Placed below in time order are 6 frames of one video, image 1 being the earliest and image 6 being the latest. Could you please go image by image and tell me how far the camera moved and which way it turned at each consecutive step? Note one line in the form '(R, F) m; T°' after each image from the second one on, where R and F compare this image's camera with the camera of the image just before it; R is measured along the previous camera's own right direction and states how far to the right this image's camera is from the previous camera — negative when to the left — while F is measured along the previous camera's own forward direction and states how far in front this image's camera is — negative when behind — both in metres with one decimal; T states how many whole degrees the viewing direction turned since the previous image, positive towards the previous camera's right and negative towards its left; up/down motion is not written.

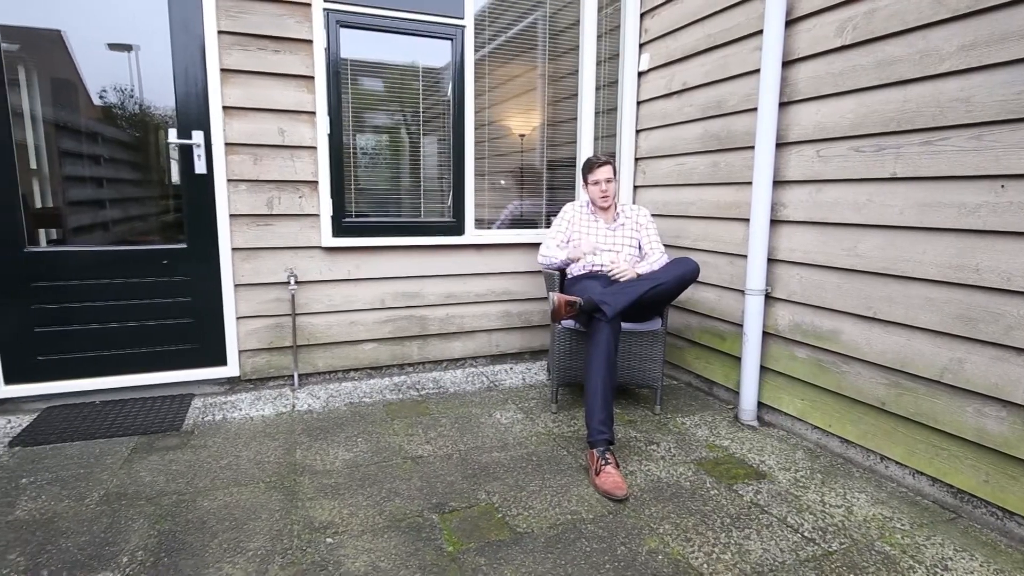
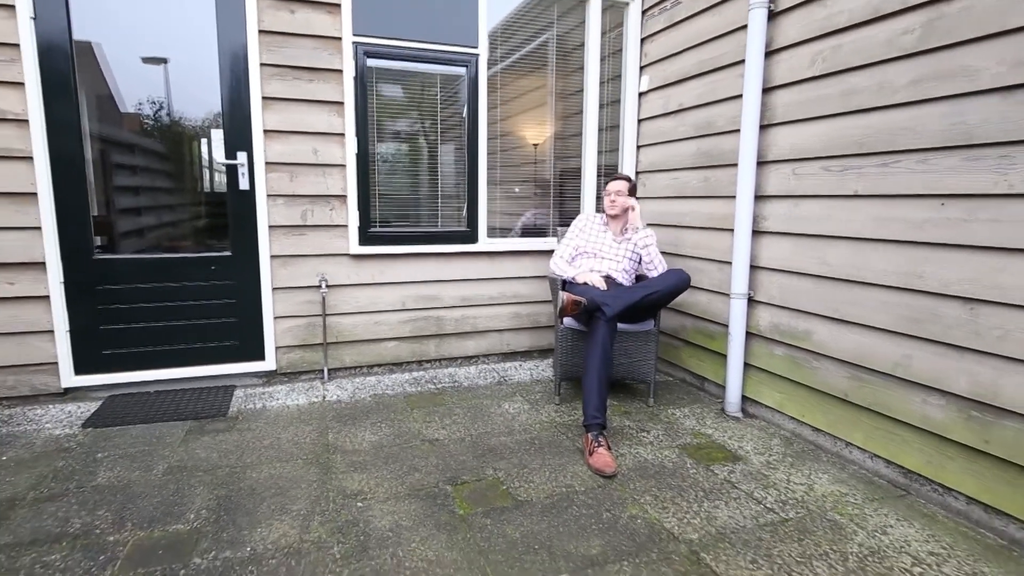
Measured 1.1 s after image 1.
(0.0, -0.3) m; -2°
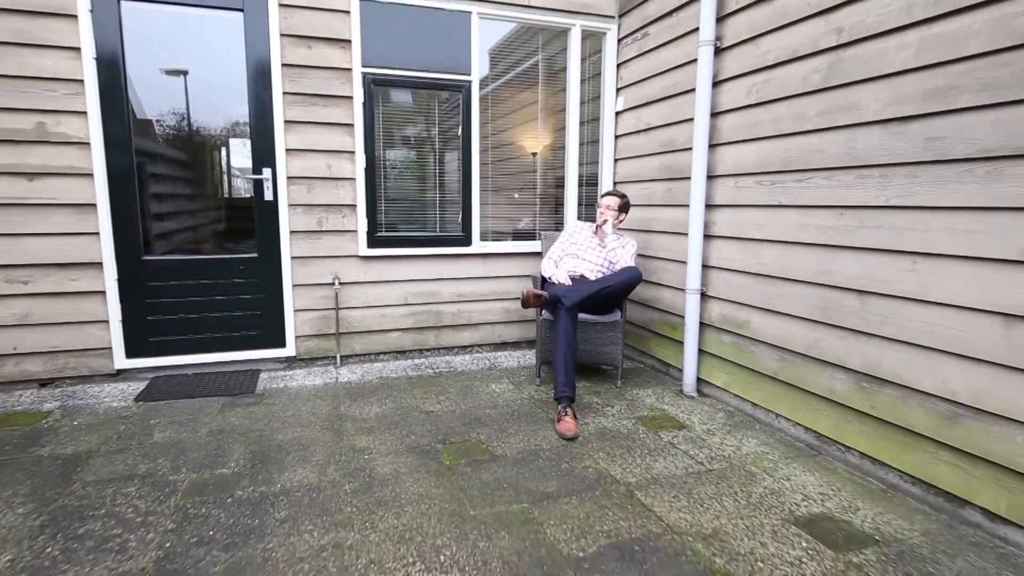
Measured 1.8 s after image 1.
(+0.1, -0.4) m; -1°
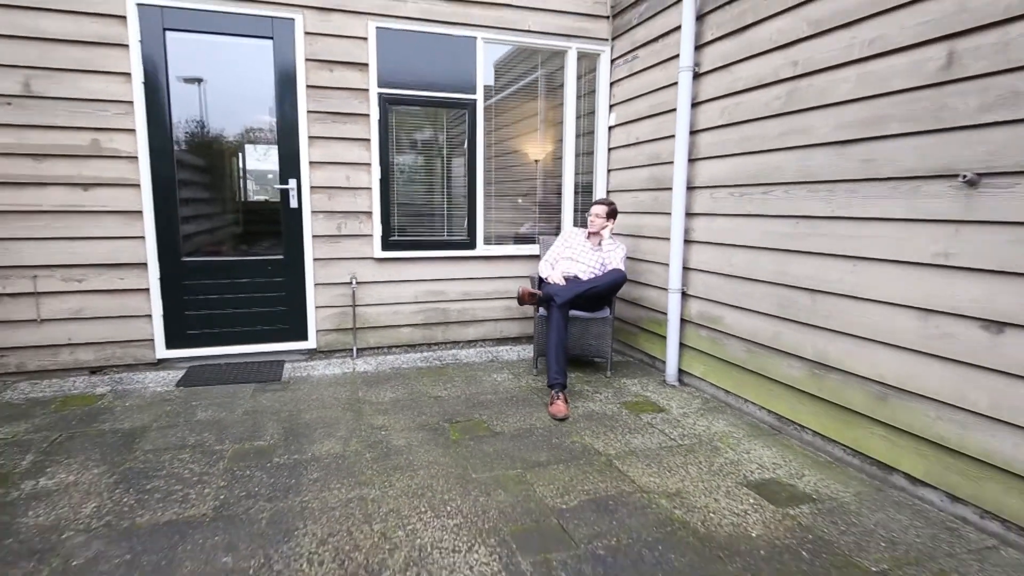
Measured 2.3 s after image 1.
(0.0, -0.3) m; -1°
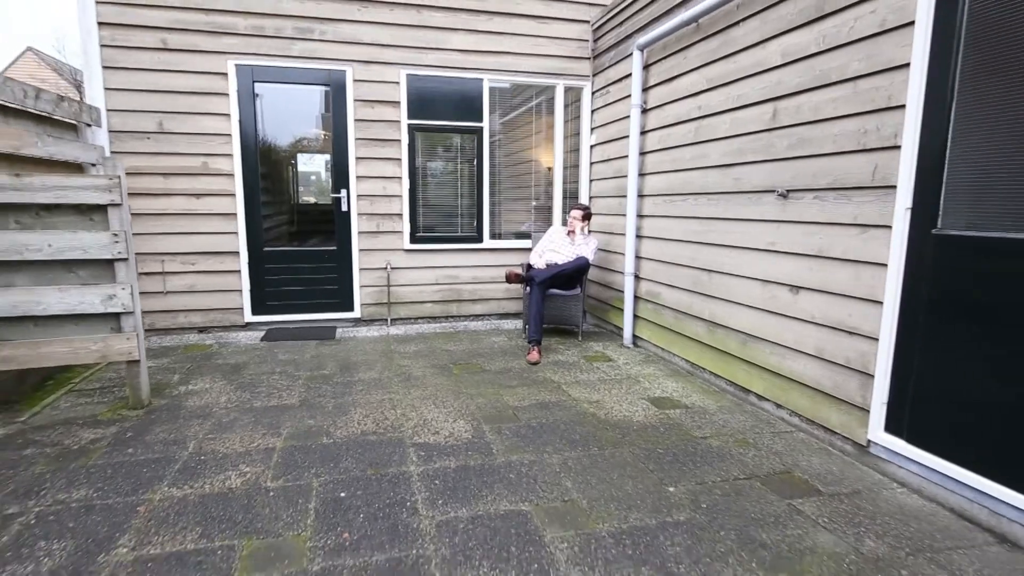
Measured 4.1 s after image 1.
(+0.3, -1.0) m; -4°
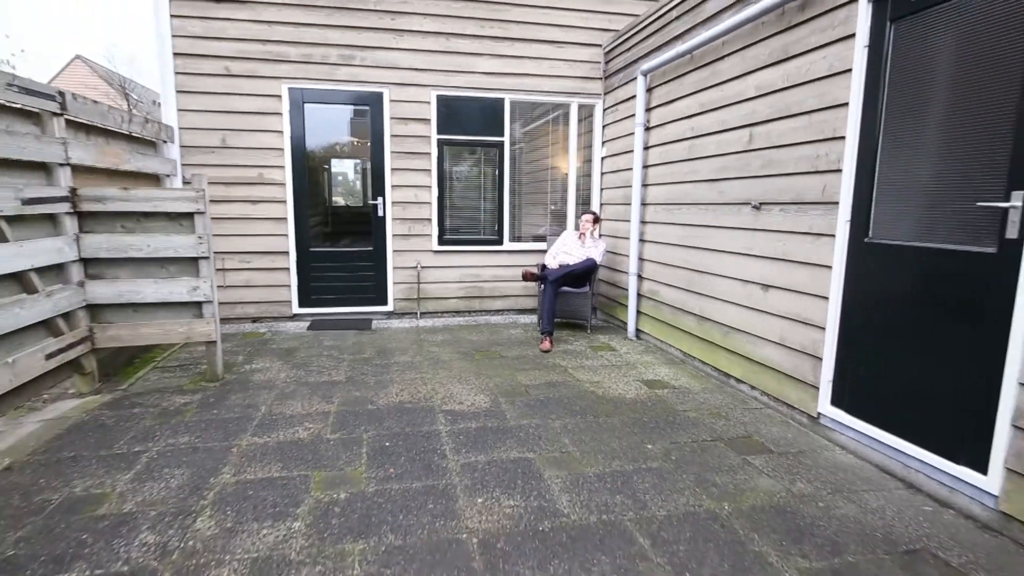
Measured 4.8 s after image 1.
(+0.1, -0.5) m; -2°
